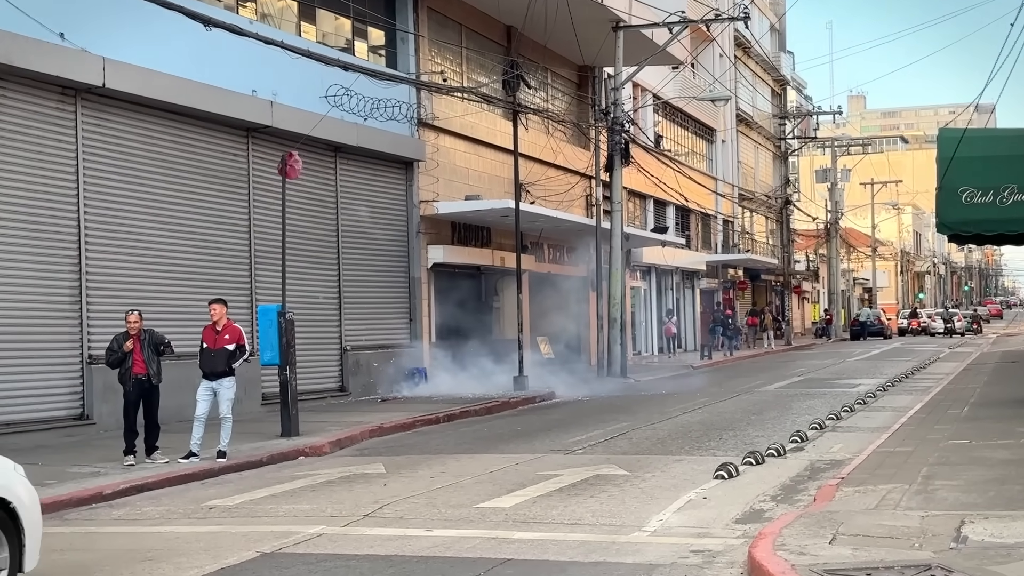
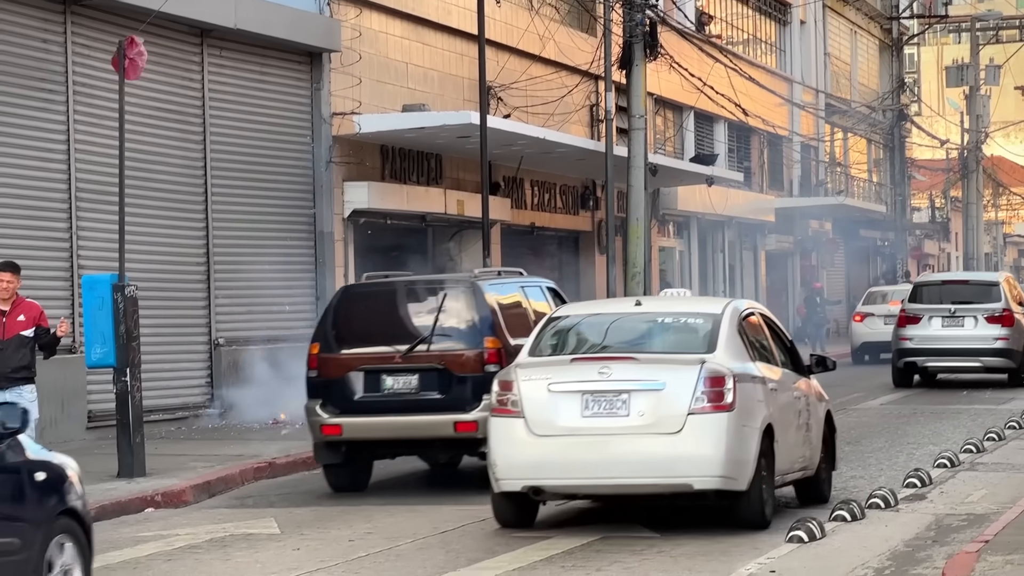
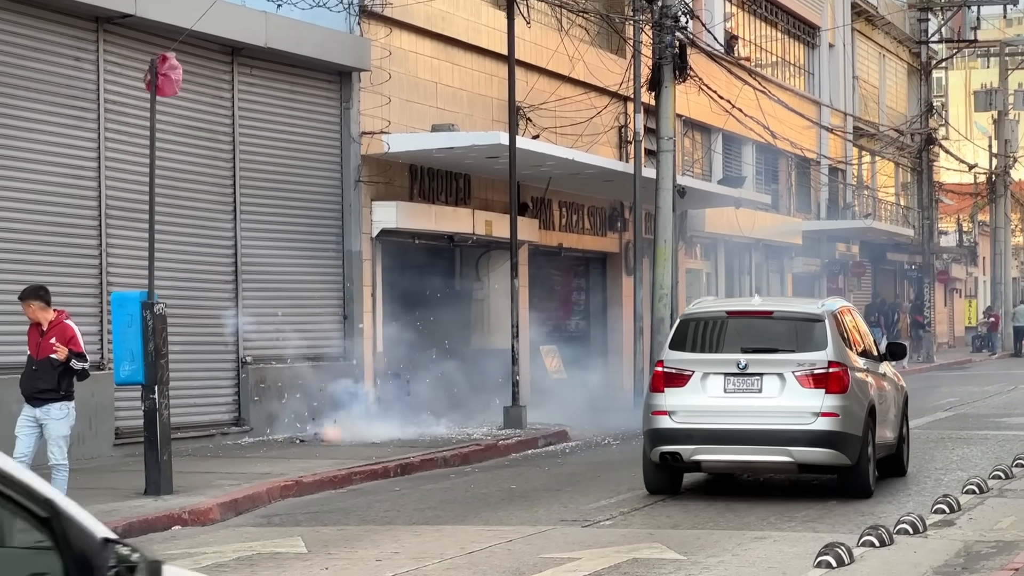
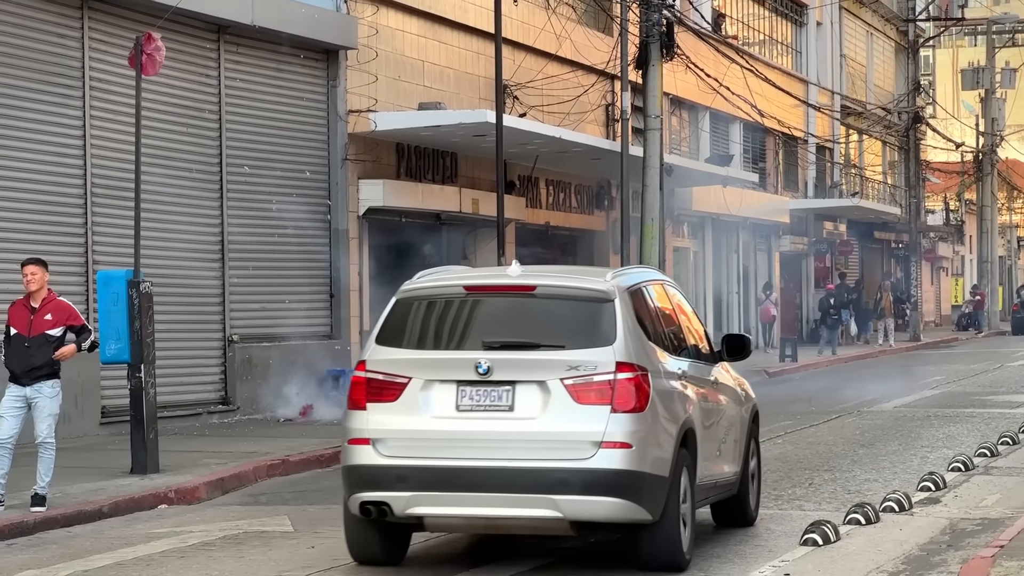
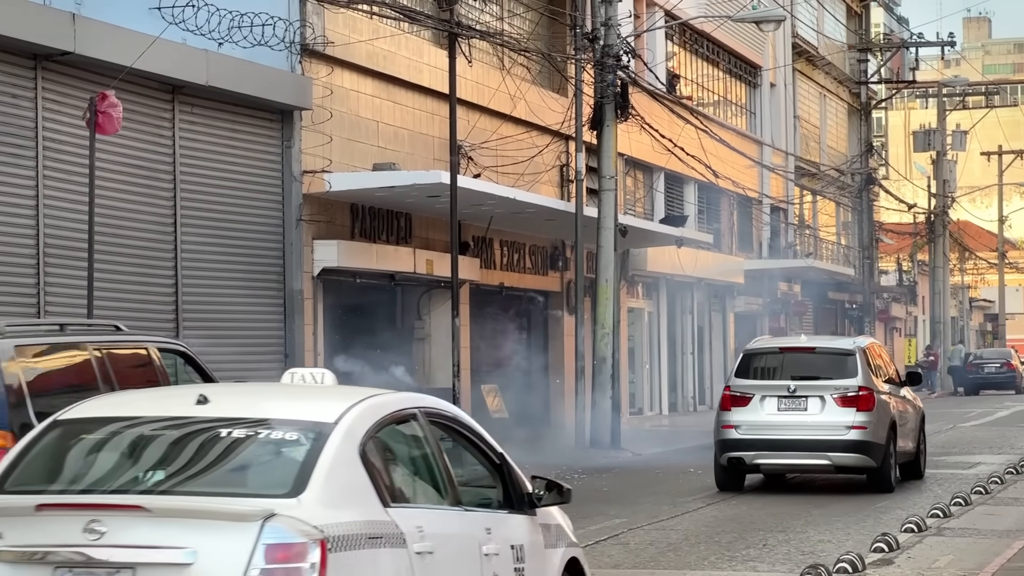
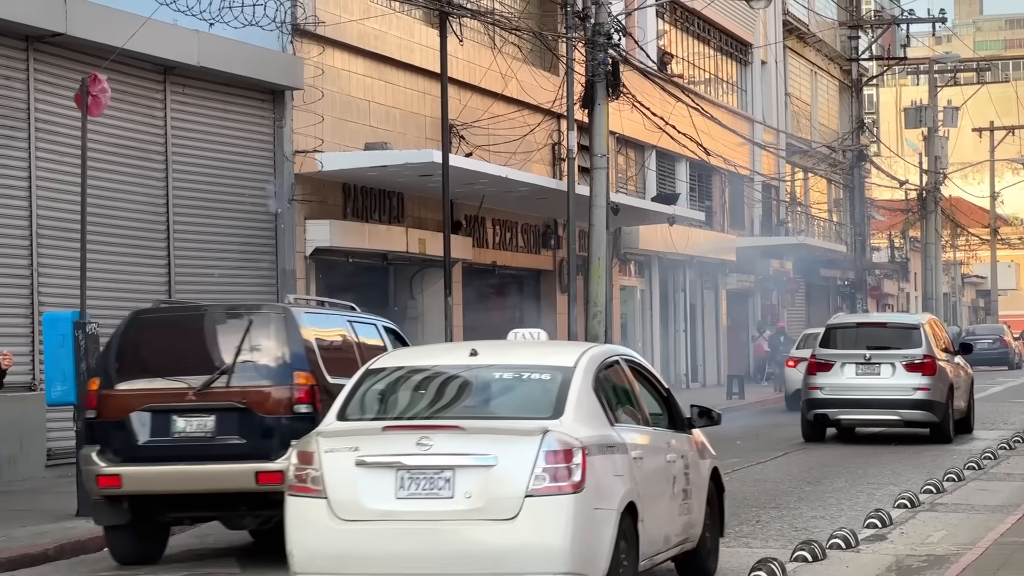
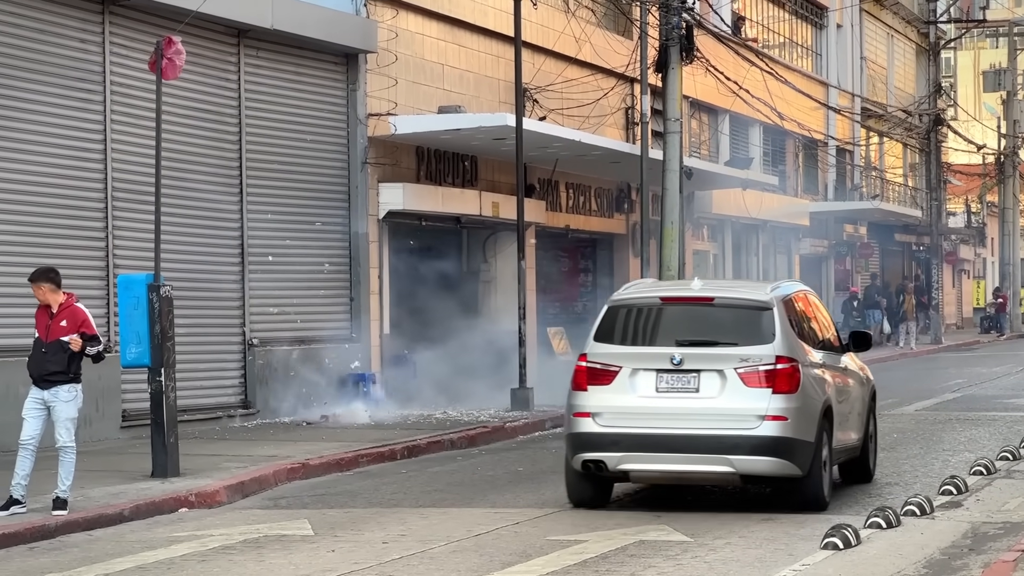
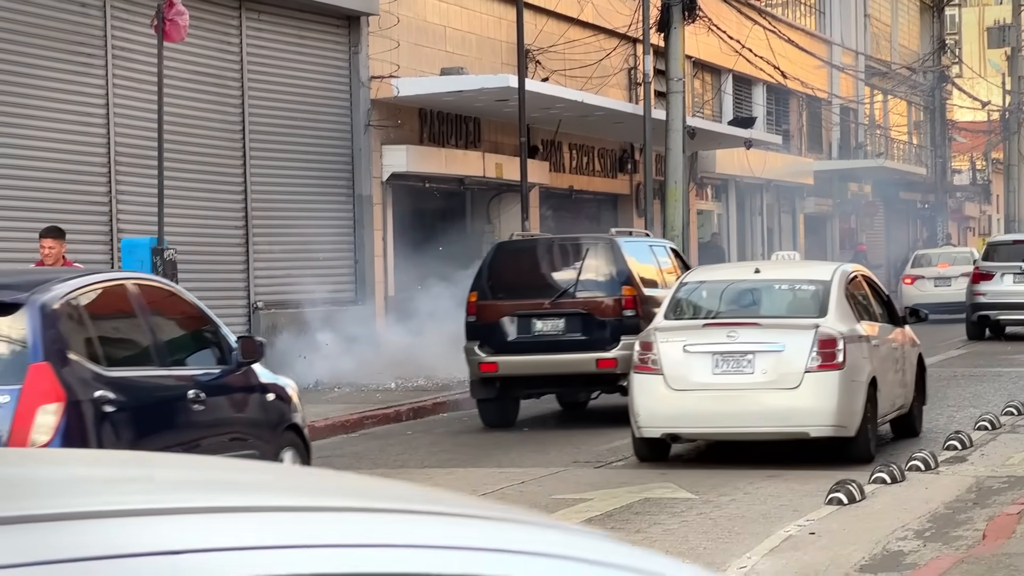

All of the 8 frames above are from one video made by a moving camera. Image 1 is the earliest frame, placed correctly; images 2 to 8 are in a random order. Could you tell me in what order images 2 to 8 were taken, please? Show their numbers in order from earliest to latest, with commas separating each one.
4, 7, 3, 5, 6, 2, 8
